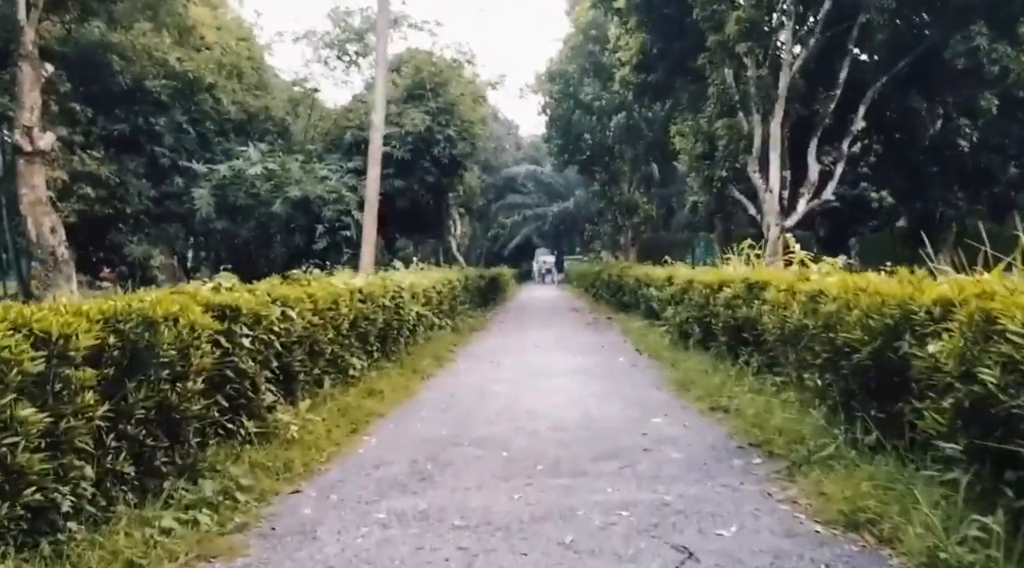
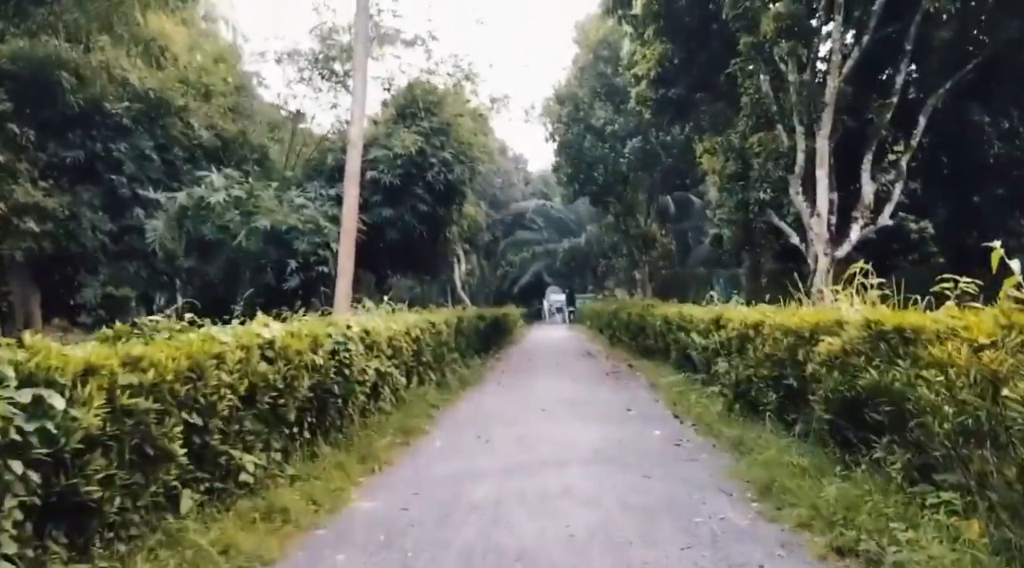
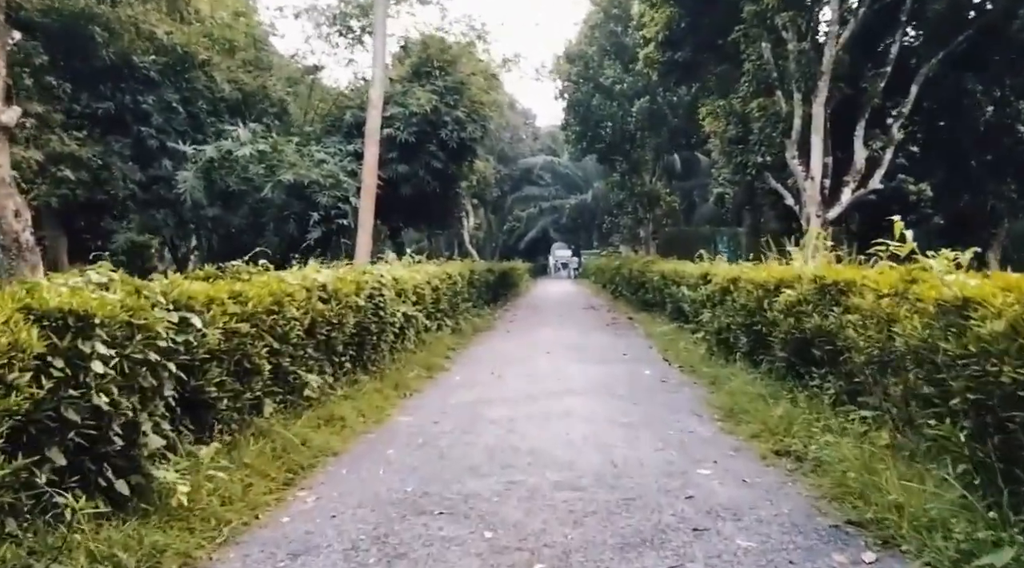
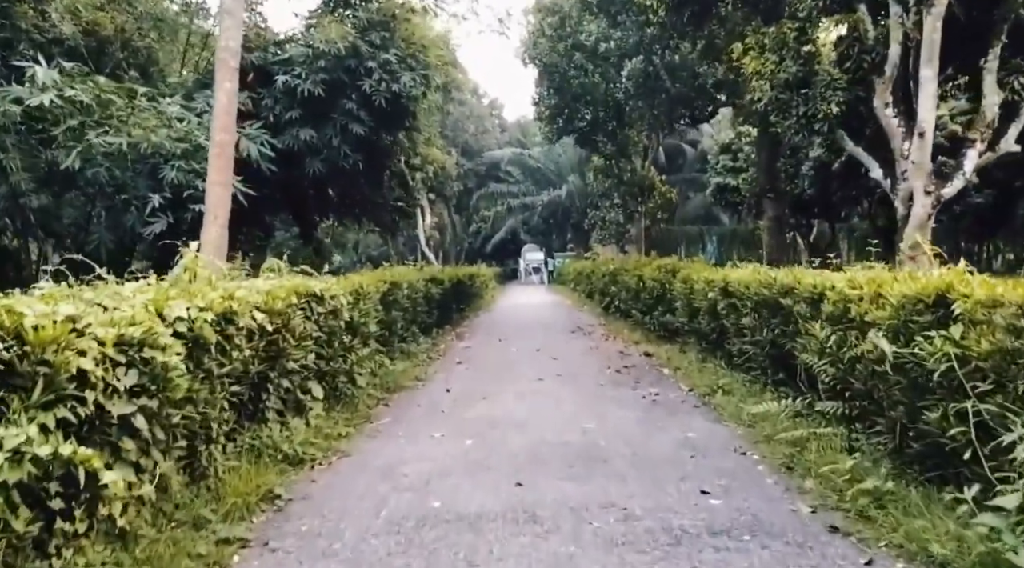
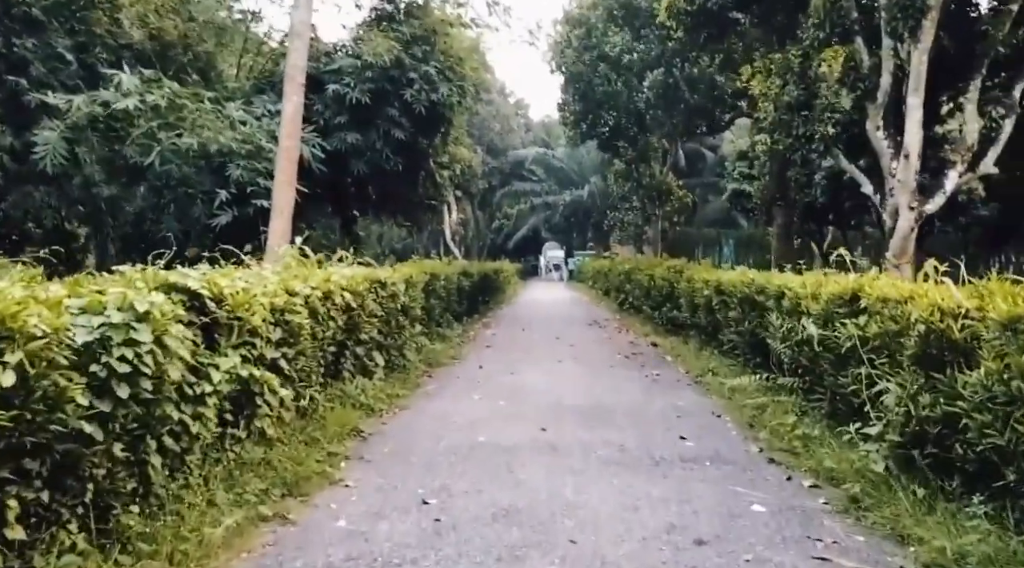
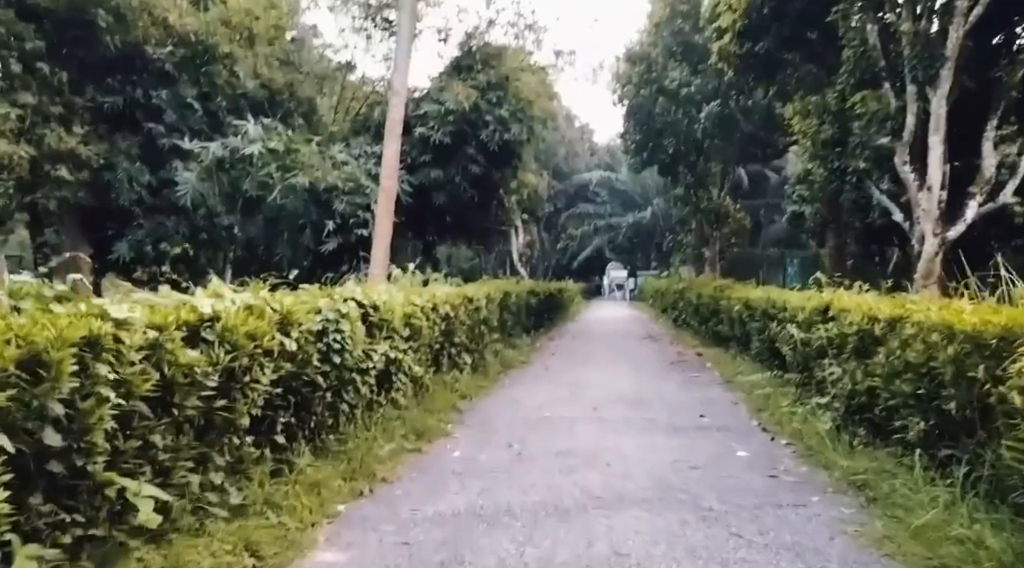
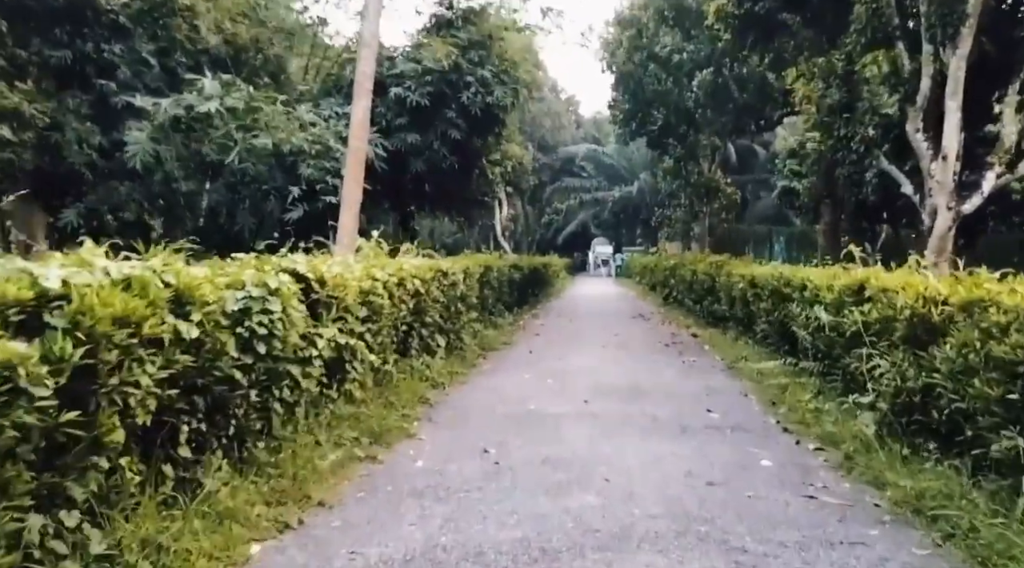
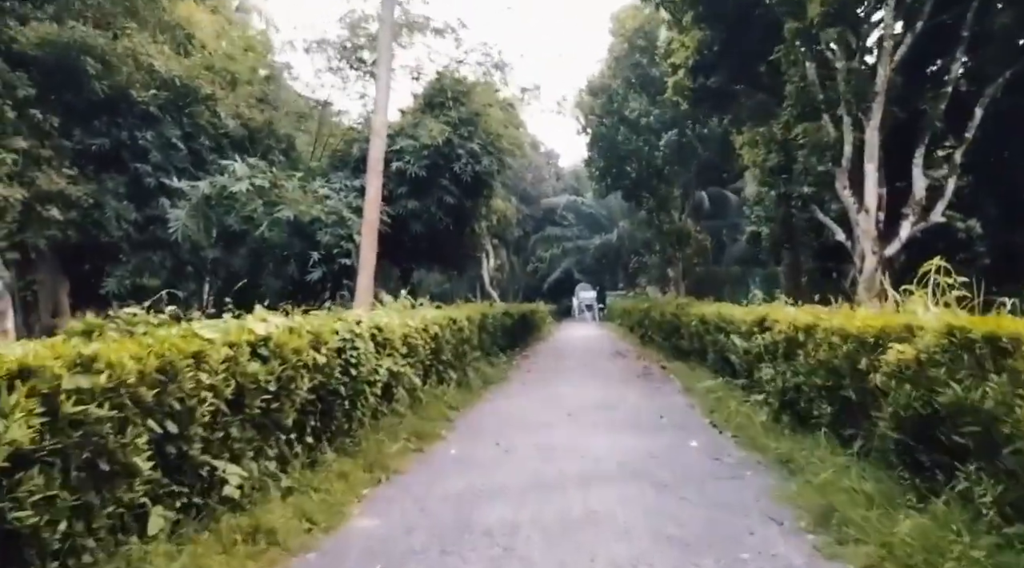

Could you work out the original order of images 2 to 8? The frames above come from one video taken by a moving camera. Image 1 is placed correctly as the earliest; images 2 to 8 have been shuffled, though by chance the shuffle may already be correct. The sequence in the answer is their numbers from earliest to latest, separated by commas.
3, 2, 8, 6, 7, 5, 4
